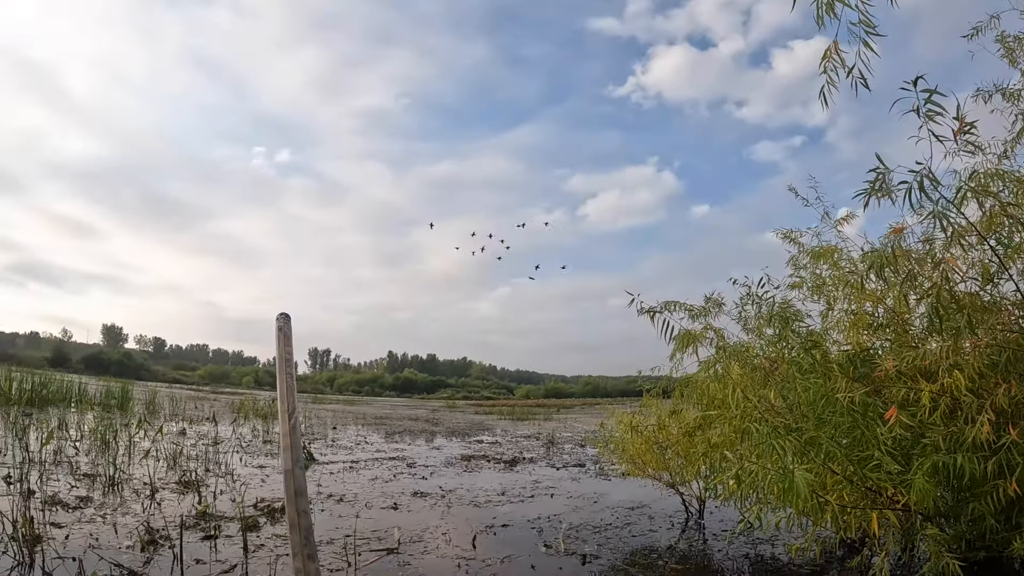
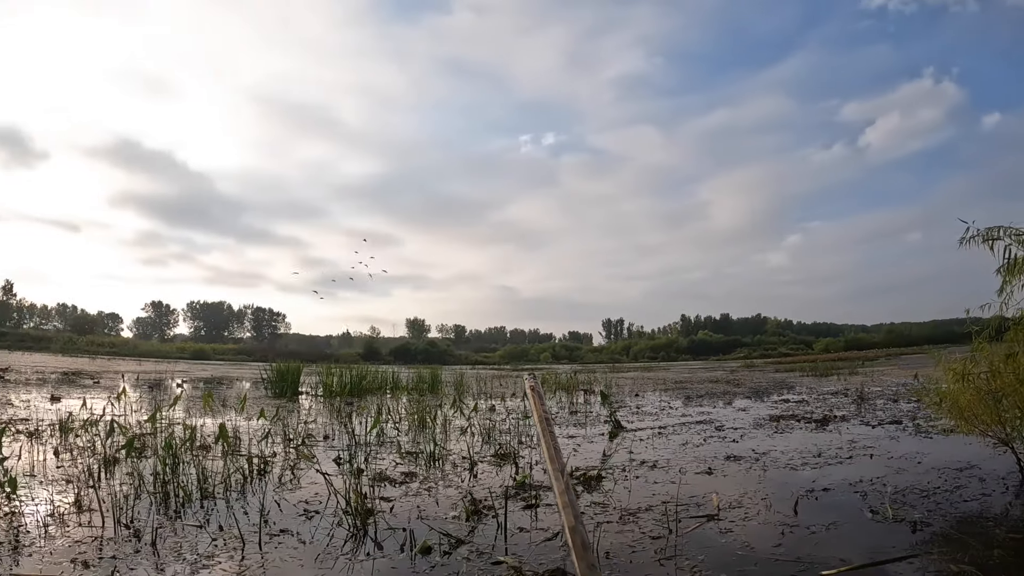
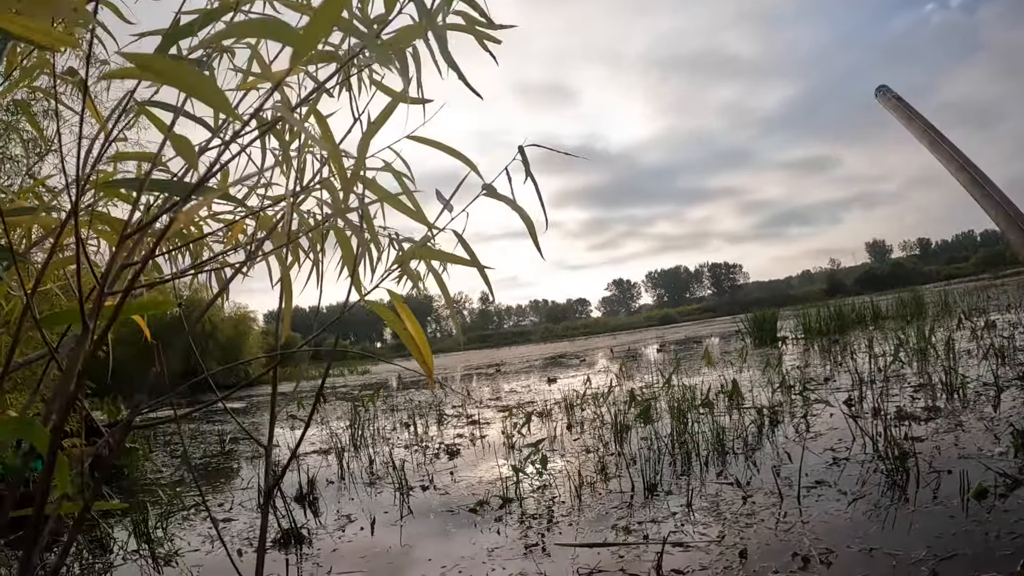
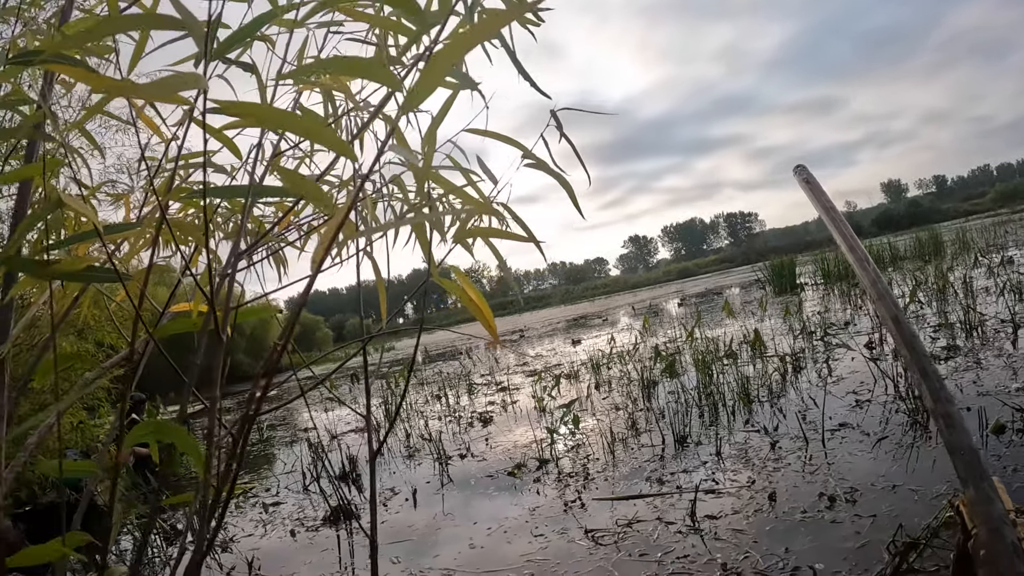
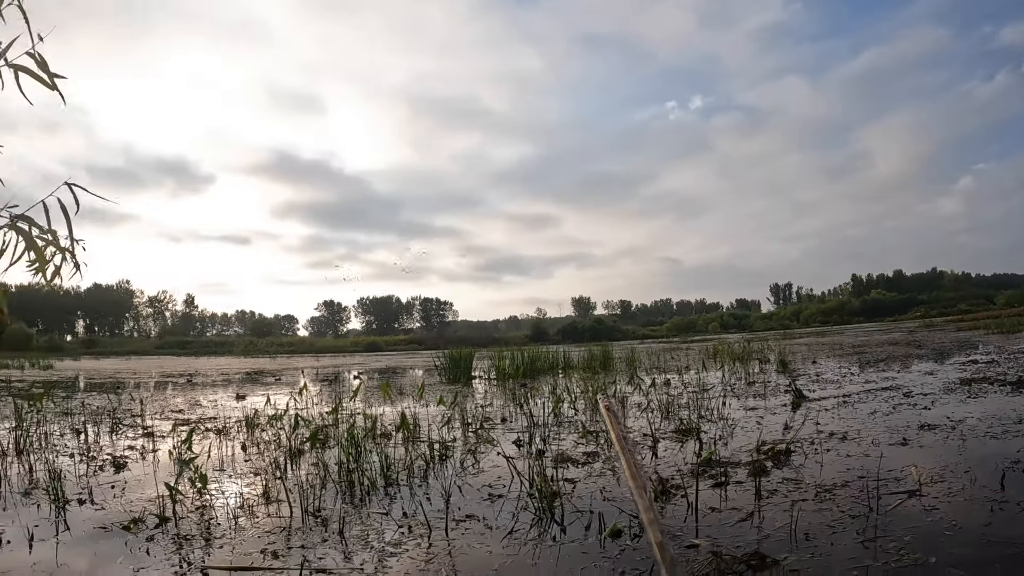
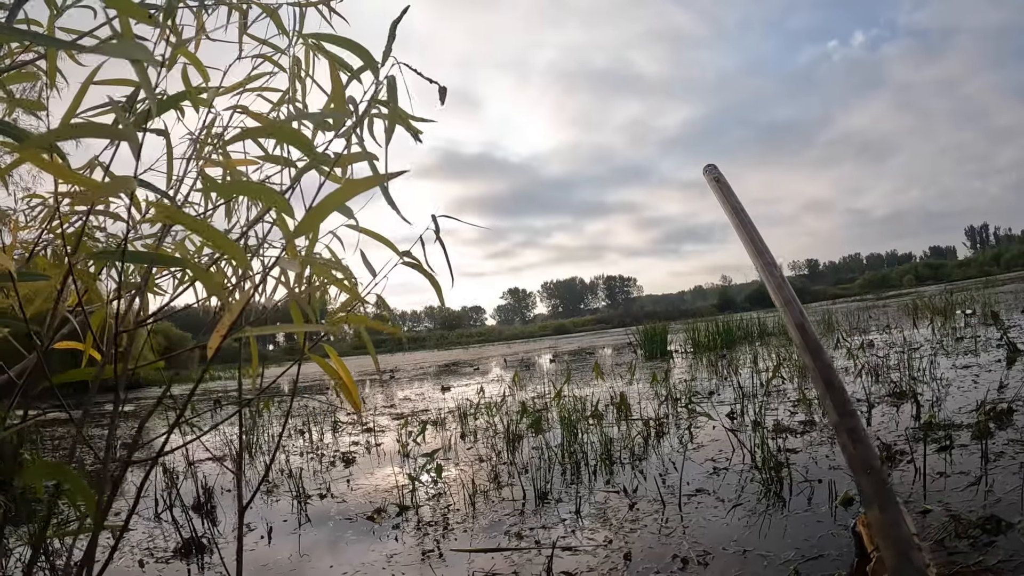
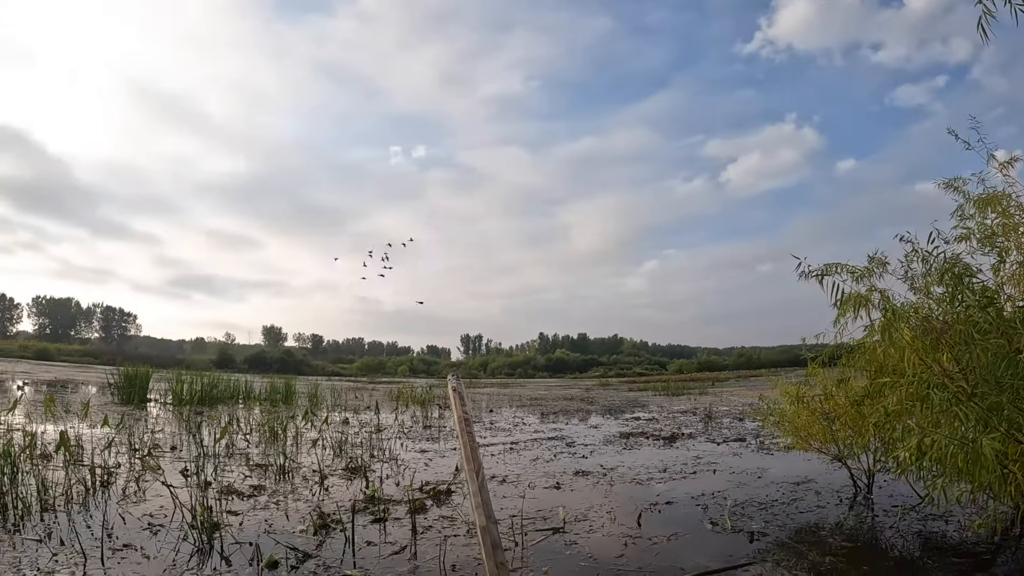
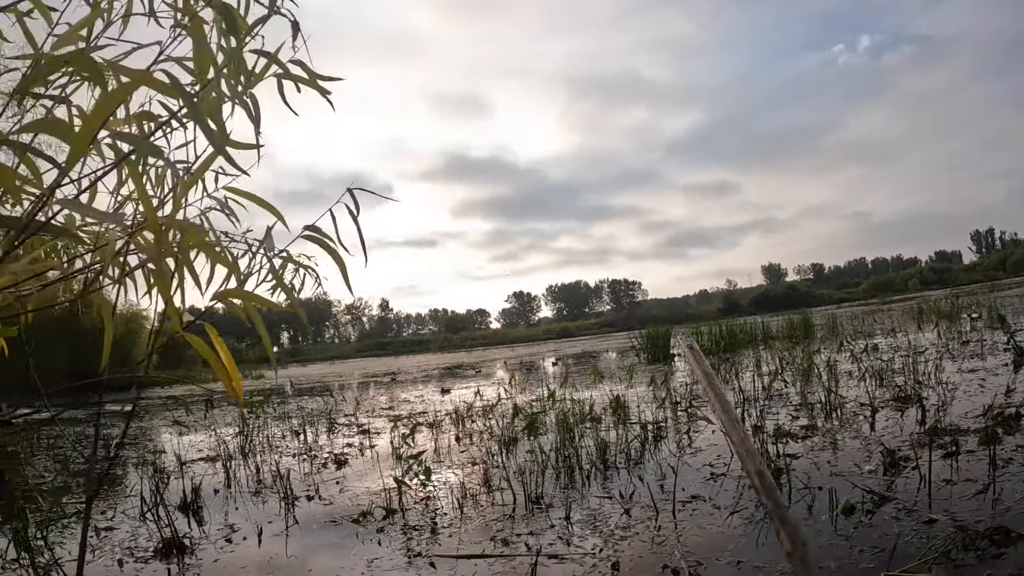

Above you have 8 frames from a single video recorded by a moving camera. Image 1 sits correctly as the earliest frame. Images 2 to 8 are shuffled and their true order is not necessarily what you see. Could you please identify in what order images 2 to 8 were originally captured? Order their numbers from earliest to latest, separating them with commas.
7, 2, 5, 8, 3, 6, 4
